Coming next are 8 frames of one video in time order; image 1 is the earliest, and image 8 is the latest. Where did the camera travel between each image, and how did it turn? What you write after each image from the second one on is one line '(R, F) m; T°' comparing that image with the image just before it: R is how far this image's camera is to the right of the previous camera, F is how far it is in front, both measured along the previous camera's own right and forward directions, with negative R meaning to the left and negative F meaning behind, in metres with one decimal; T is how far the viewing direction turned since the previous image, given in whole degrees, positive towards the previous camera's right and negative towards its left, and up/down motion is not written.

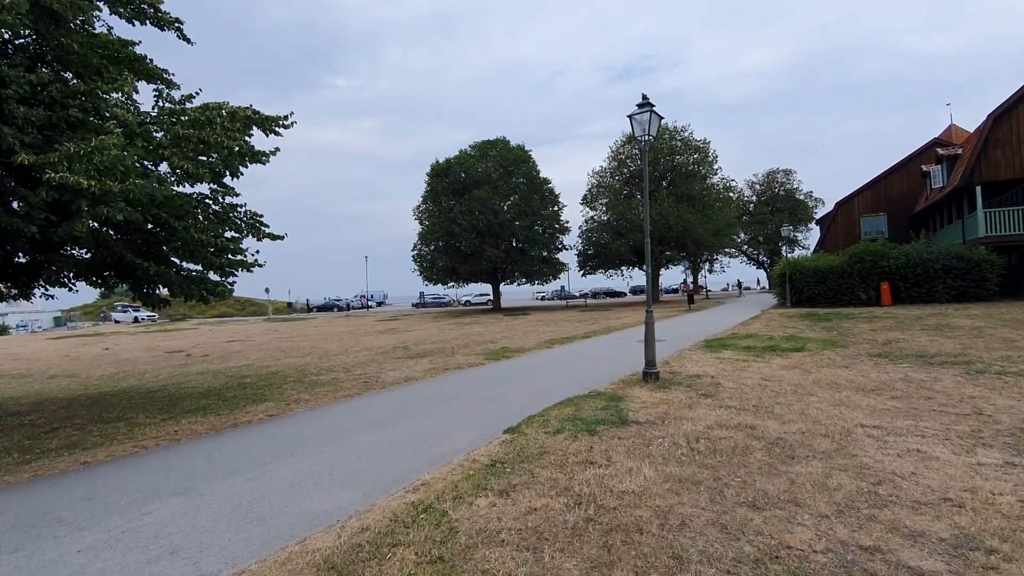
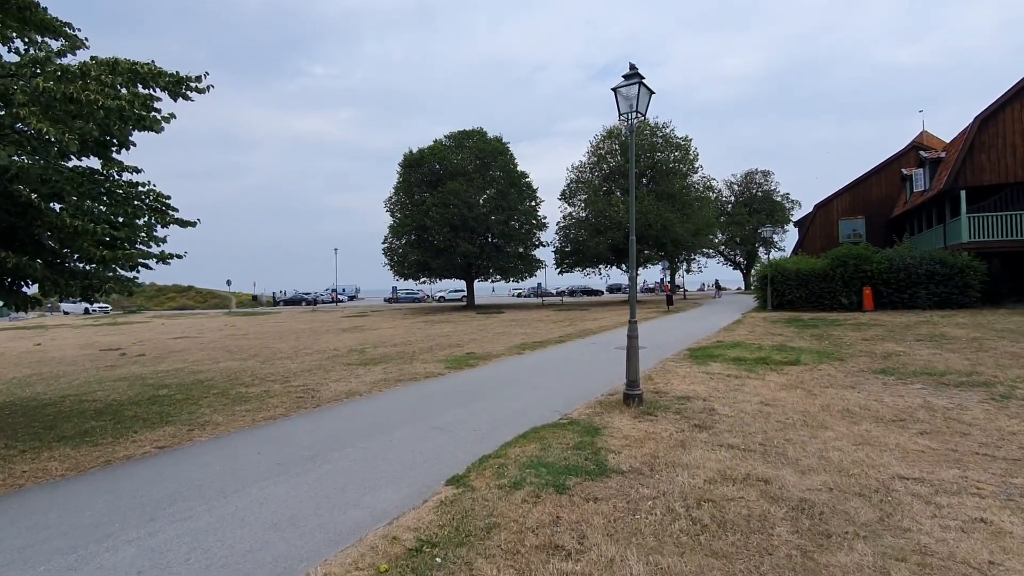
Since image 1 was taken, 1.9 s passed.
(+0.3, +1.4) m; +3°
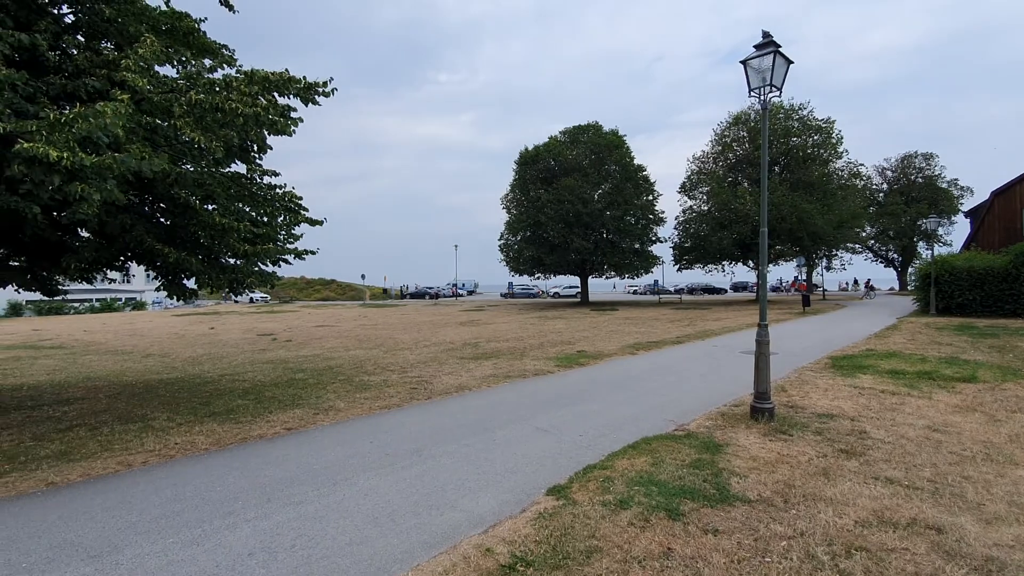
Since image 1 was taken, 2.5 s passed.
(+0.1, +0.3) m; -13°
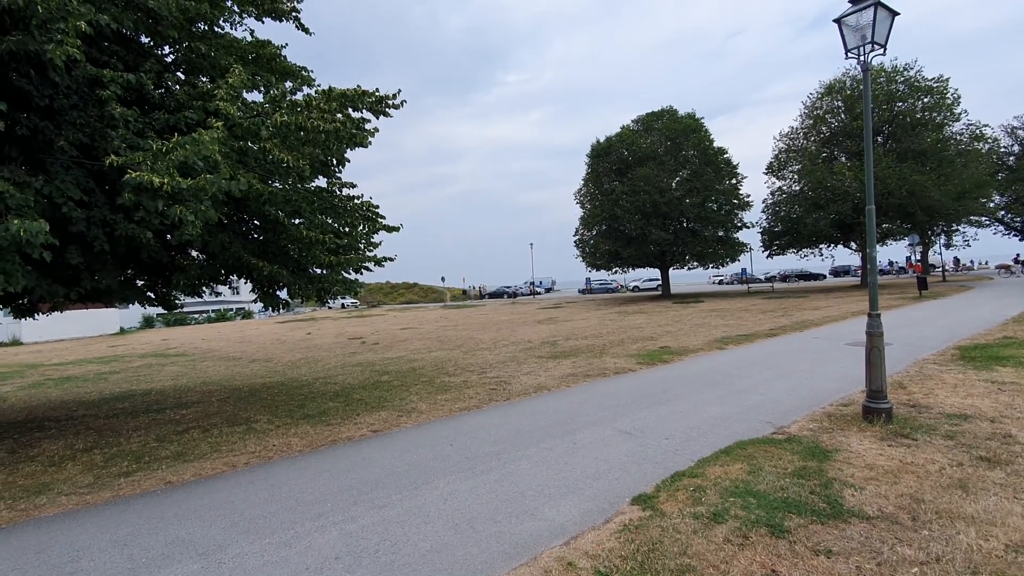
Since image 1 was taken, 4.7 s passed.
(0.0, +0.2) m; -9°
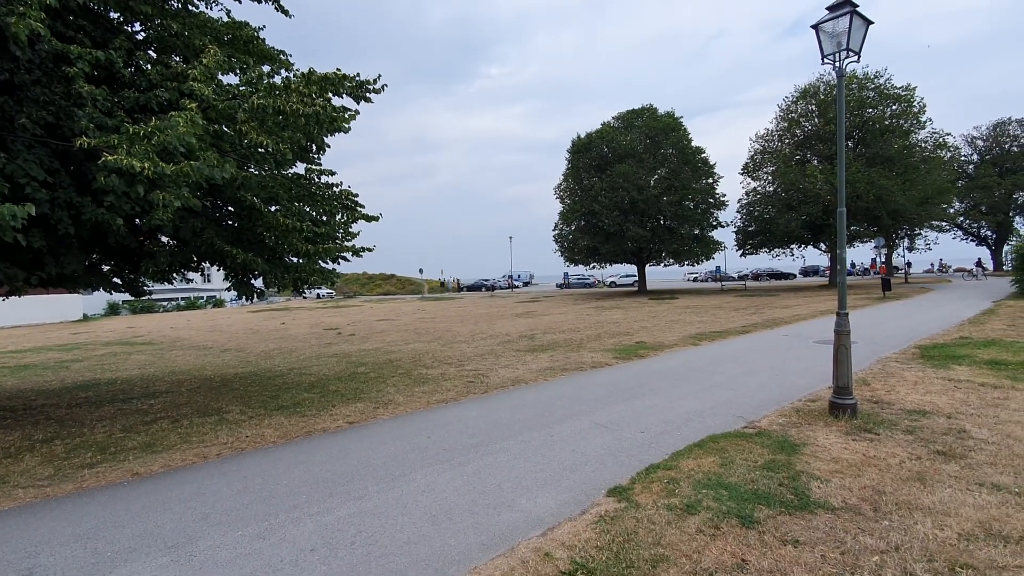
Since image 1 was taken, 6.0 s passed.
(0.0, 0.0) m; +3°
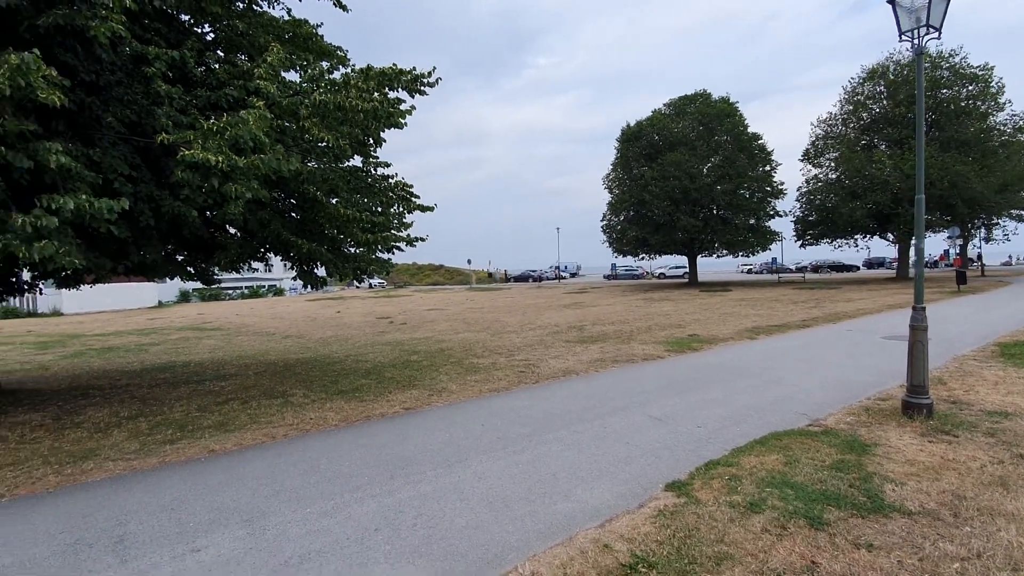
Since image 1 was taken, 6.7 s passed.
(-0.1, 0.0) m; -5°
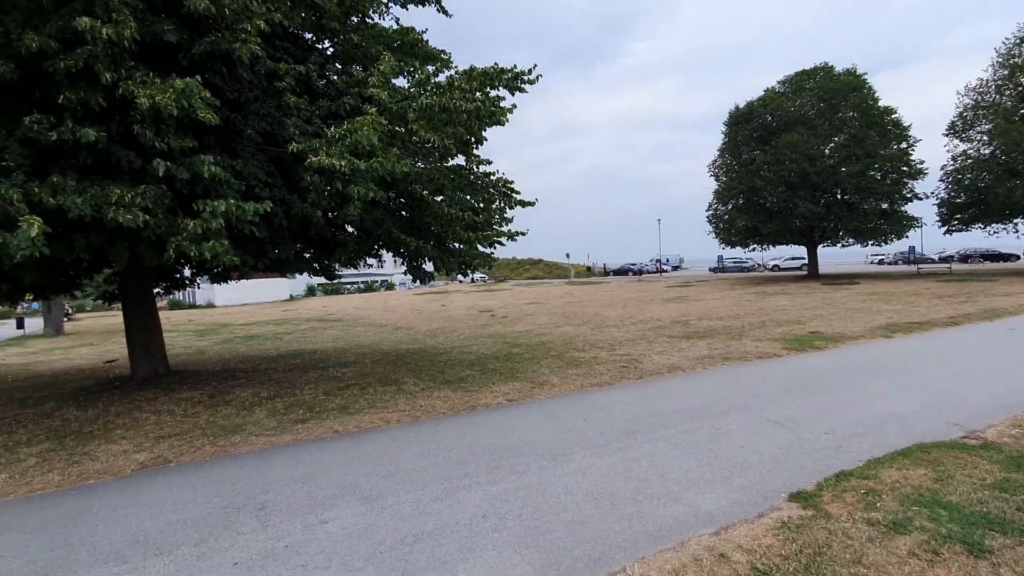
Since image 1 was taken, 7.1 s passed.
(-0.1, 0.0) m; -11°
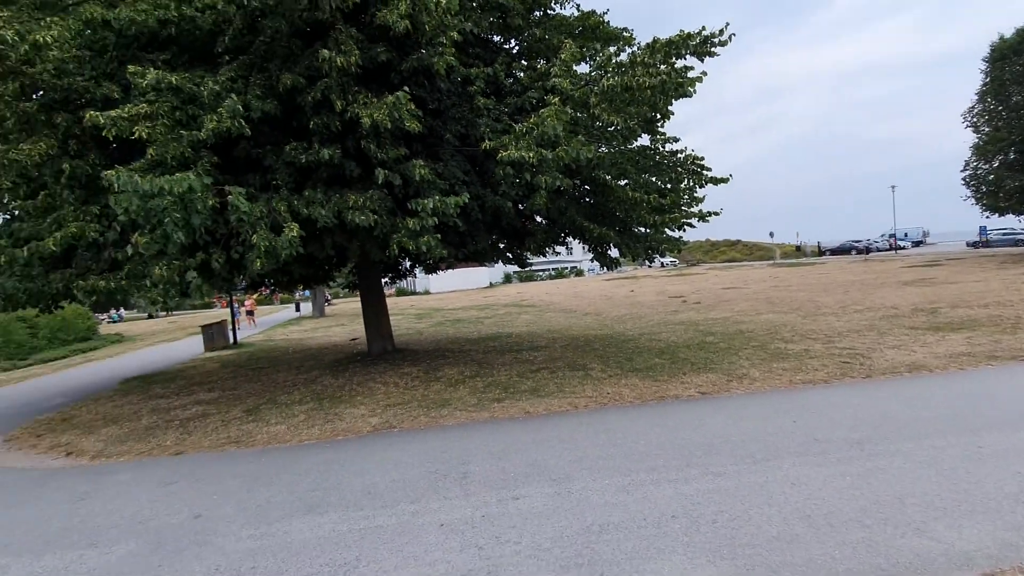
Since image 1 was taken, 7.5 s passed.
(0.0, +0.1) m; -21°
